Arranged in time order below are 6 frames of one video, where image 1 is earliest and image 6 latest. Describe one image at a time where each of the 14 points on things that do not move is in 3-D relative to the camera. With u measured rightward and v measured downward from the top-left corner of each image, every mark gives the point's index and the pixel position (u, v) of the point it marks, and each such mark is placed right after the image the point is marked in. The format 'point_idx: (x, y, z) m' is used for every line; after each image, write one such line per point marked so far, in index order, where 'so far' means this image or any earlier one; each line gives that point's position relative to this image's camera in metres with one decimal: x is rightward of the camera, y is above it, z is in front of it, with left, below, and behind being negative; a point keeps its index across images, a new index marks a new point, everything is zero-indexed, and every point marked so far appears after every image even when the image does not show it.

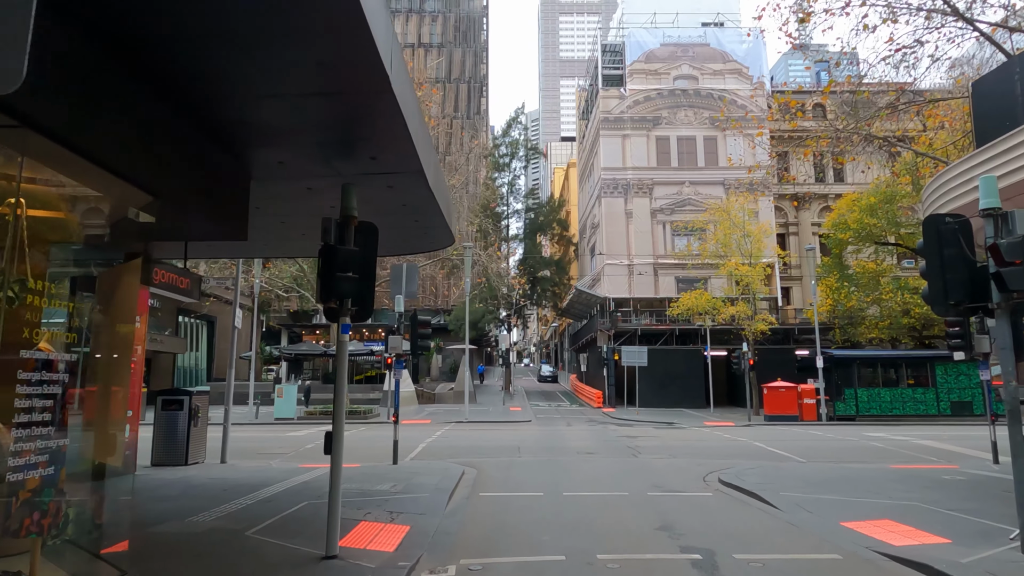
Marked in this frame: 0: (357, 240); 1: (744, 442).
0: (-1.2, +0.4, +5.4) m
1: (+5.2, -3.5, +14.9) m
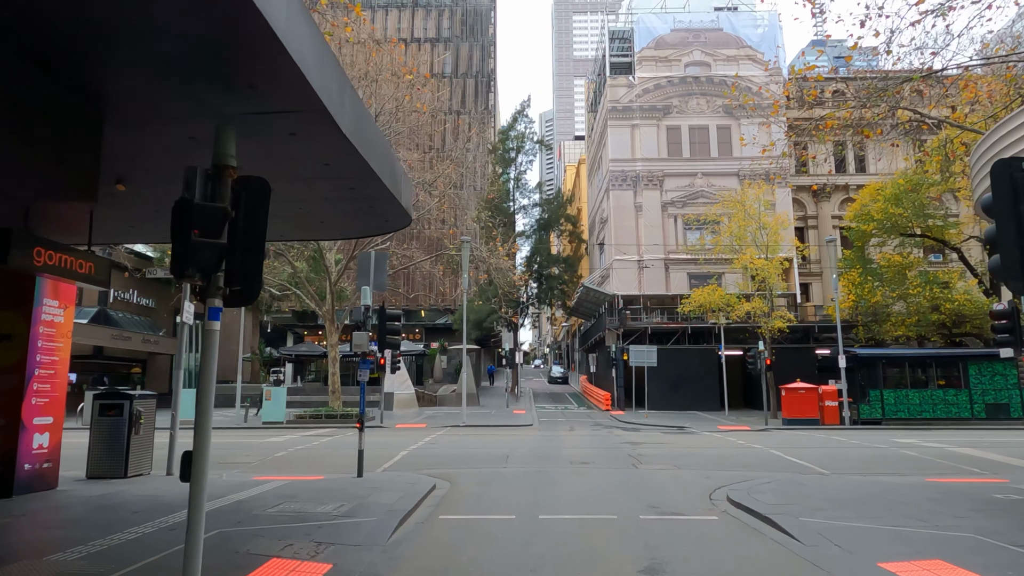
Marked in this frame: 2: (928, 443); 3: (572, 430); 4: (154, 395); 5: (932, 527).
0: (-1.7, +0.6, +4.1) m
1: (+5.0, -3.3, +13.5) m
2: (+9.2, -3.4, +14.8) m
3: (+1.8, -4.2, +19.9) m
4: (-5.4, -1.6, +10.1) m
5: (+3.9, -2.2, +6.2) m
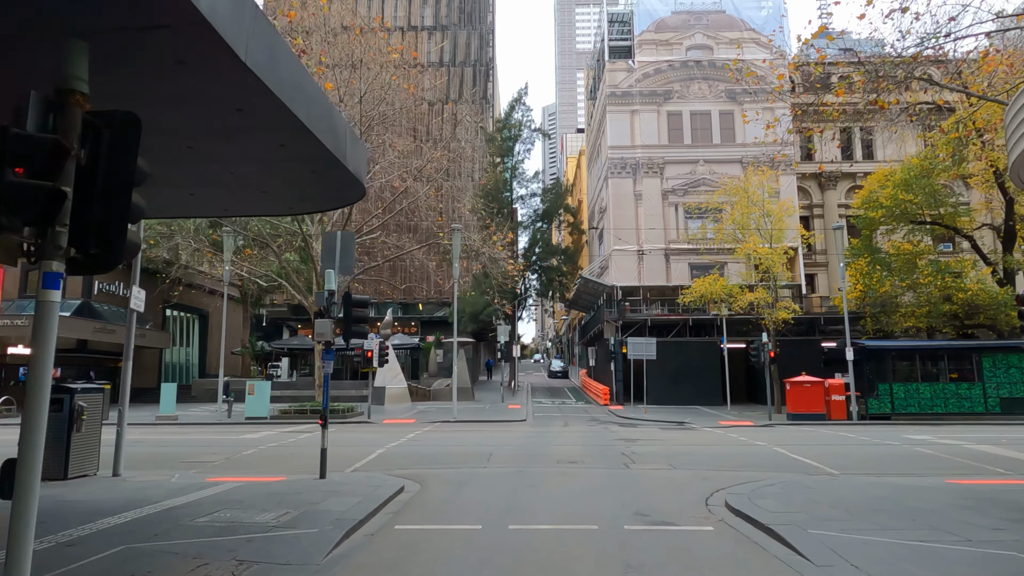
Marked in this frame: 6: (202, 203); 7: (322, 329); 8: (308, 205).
0: (-2.0, +0.7, +3.2) m
1: (+4.7, -3.0, +12.6) m
2: (+8.9, -3.1, +13.9) m
3: (+1.6, -3.9, +19.0) m
4: (-5.7, -1.4, +9.2) m
5: (+3.6, -2.0, +5.3) m
6: (-3.3, +0.9, +7.2) m
7: (-2.5, -0.5, +8.9) m
8: (-2.2, +0.9, +7.2) m
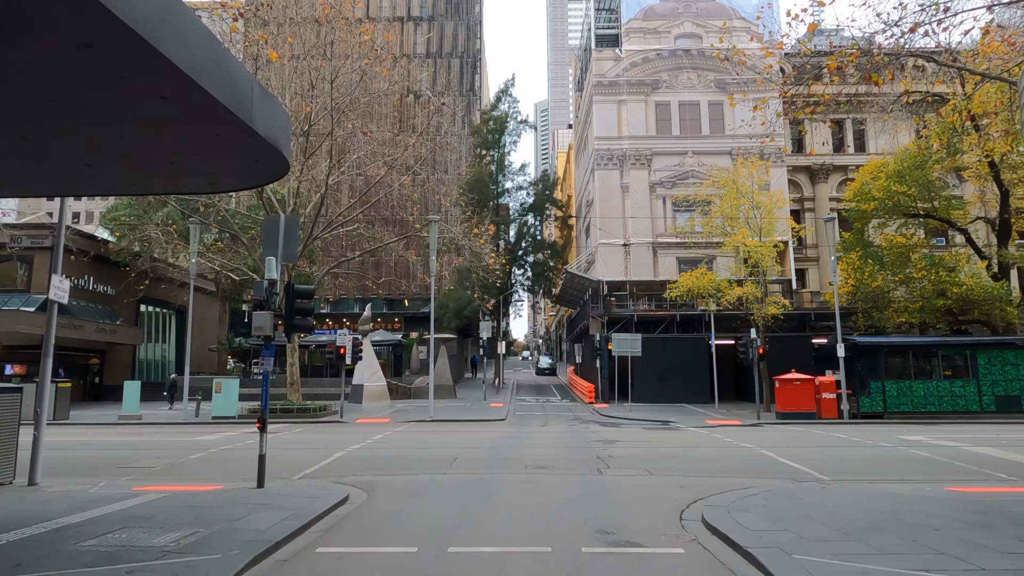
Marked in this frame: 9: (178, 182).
0: (-2.4, +0.8, +2.4) m
1: (+4.2, -2.9, +11.8) m
2: (+8.4, -3.0, +13.1) m
3: (+1.0, -3.7, +18.2) m
4: (-6.2, -1.3, +8.4) m
5: (+3.1, -1.9, +4.5) m
6: (-3.8, +1.0, +6.4) m
7: (-3.0, -0.4, +8.0) m
8: (-2.7, +1.0, +6.4) m
9: (-3.2, +1.0, +6.3) m
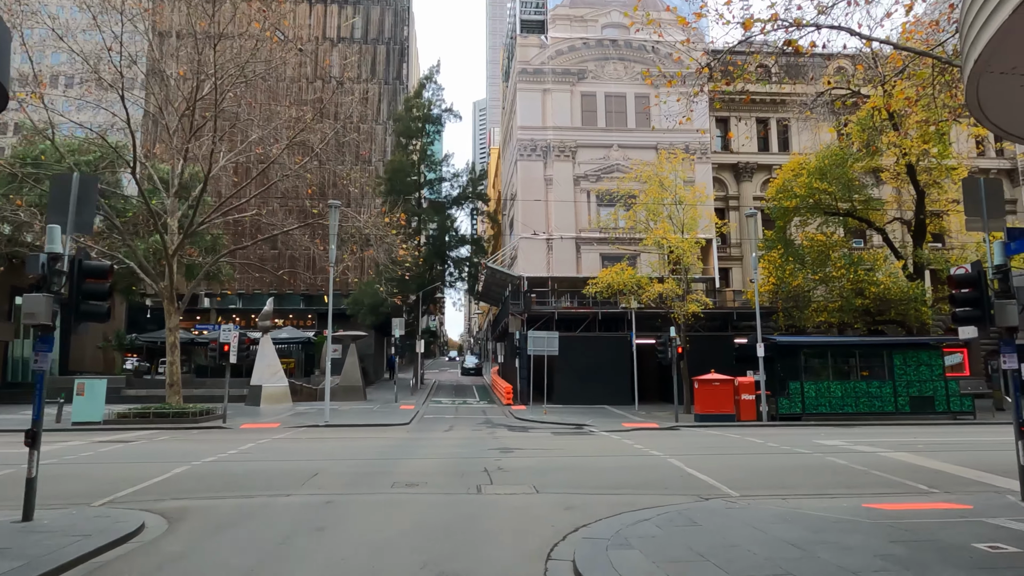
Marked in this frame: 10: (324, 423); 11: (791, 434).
0: (-3.4, +1.1, +0.6) m
1: (+2.3, -2.7, +10.7) m
2: (+6.4, -2.9, +12.4) m
3: (-1.5, -3.6, +16.8) m
4: (-7.7, -1.0, +6.3) m
5: (+1.9, -1.7, +3.3) m
6: (-5.1, +1.3, +4.5) m
7: (-4.5, -0.2, +6.3) m
8: (-4.0, +1.3, +4.6) m
9: (-4.5, +1.2, +4.5) m
10: (-5.2, -3.8, +18.5) m
11: (+6.2, -3.2, +14.8) m
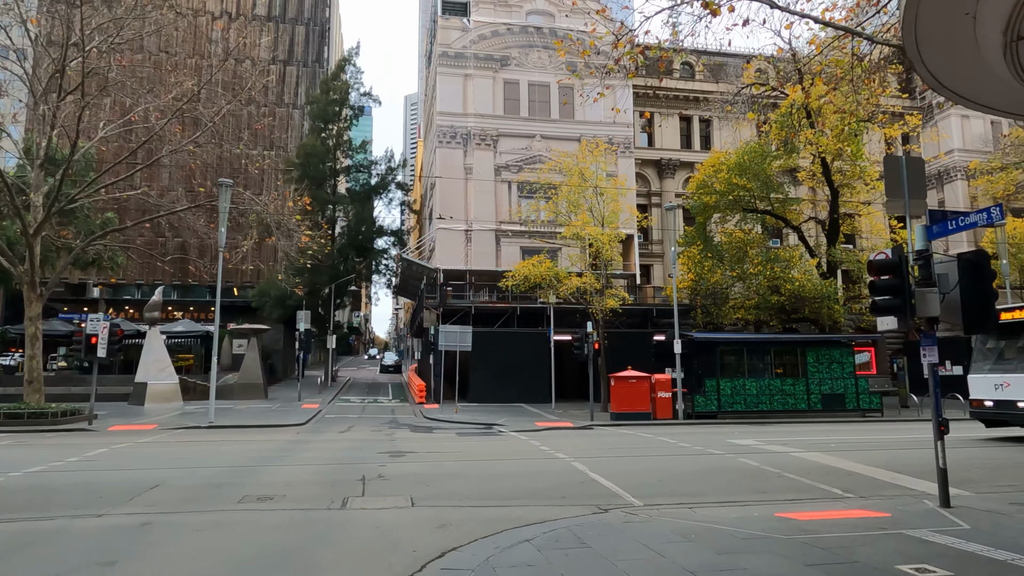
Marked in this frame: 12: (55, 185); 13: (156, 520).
0: (-3.8, +1.3, -0.8) m
1: (+0.7, -2.5, +9.8) m
2: (+4.6, -2.8, +11.9) m
3: (-3.7, -3.3, +15.4) m
4: (-8.8, -0.7, +4.3) m
5: (+1.1, -1.6, +2.3) m
6: (-6.0, +1.5, +2.8) m
7: (-5.6, +0.1, +4.6) m
8: (-4.8, +1.5, +3.1) m
9: (-5.3, +1.5, +2.9) m
10: (-7.6, -3.4, +16.8) m
11: (+4.1, -3.1, +14.2) m
12: (-12.9, +2.9, +19.0) m
13: (-3.1, -2.1, +6.0) m
